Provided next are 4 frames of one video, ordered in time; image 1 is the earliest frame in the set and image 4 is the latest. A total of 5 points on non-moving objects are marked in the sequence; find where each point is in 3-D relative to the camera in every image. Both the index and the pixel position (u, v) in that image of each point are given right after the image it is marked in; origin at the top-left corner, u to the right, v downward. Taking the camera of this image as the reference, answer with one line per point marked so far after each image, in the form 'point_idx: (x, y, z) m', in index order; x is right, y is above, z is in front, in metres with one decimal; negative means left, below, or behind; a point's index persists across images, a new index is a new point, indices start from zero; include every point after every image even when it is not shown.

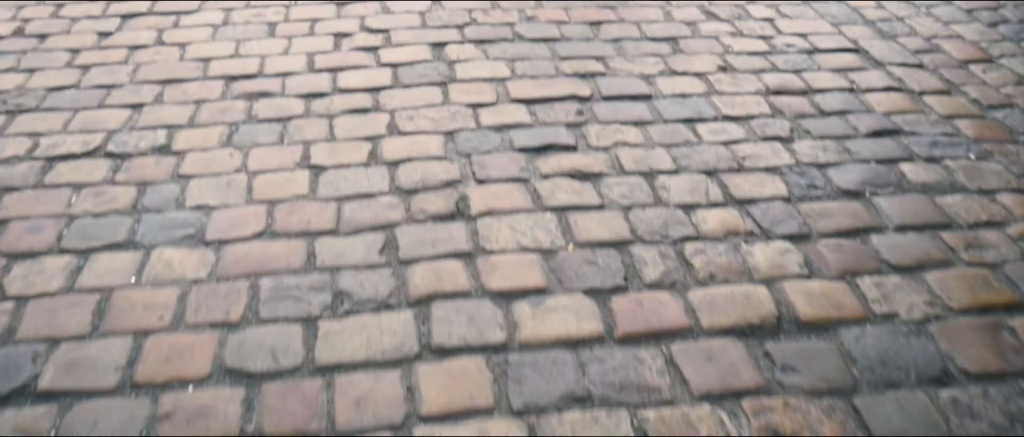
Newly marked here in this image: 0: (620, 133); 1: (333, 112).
0: (+0.4, +0.3, +3.0) m
1: (-0.6, +0.4, +3.1) m
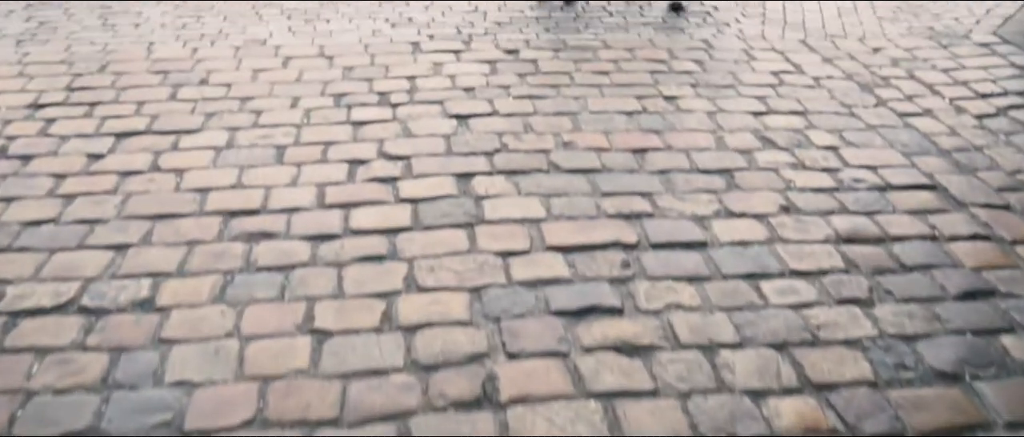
0: (+0.5, -0.2, +2.6) m
1: (-0.5, -0.1, +2.7) m
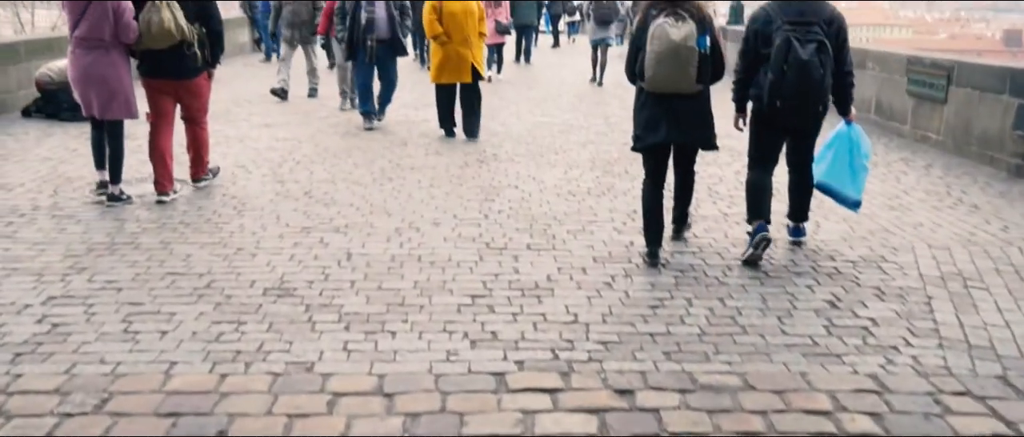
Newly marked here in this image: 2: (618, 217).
0: (+0.7, -1.2, +1.4) m
1: (-0.3, -1.1, +1.6) m
2: (+0.7, 0.0, +5.8) m
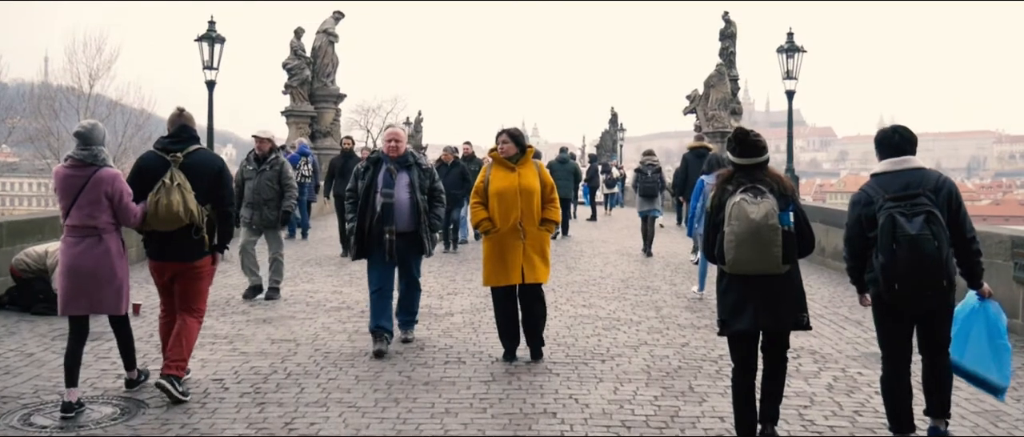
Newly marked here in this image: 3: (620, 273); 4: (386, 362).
0: (+0.7, -1.6, -0.2) m
1: (-0.3, -1.5, 0.0) m
2: (+0.9, -1.2, +4.4) m
3: (+1.4, -0.7, +11.6) m
4: (-0.9, -1.0, +6.3) m
